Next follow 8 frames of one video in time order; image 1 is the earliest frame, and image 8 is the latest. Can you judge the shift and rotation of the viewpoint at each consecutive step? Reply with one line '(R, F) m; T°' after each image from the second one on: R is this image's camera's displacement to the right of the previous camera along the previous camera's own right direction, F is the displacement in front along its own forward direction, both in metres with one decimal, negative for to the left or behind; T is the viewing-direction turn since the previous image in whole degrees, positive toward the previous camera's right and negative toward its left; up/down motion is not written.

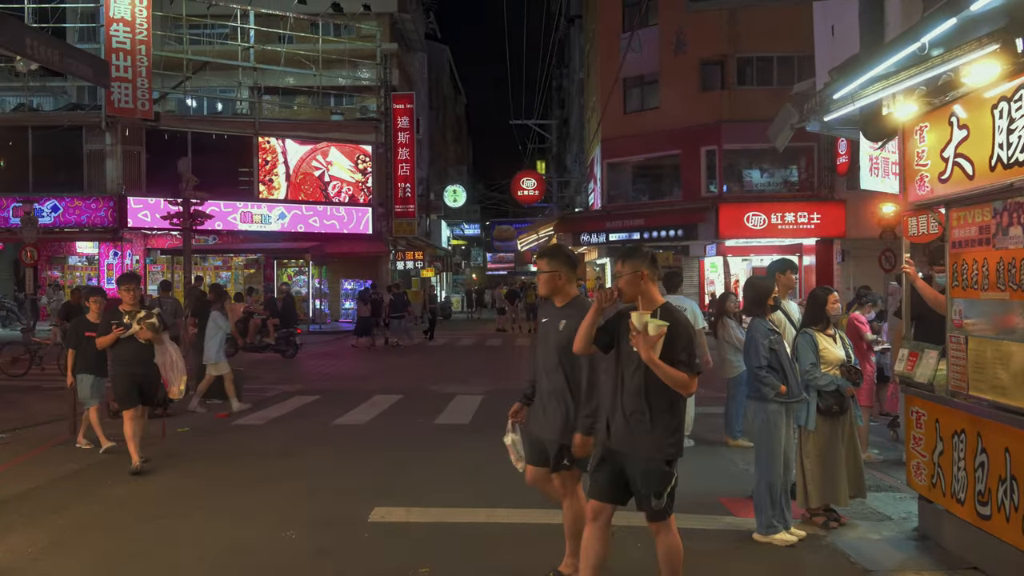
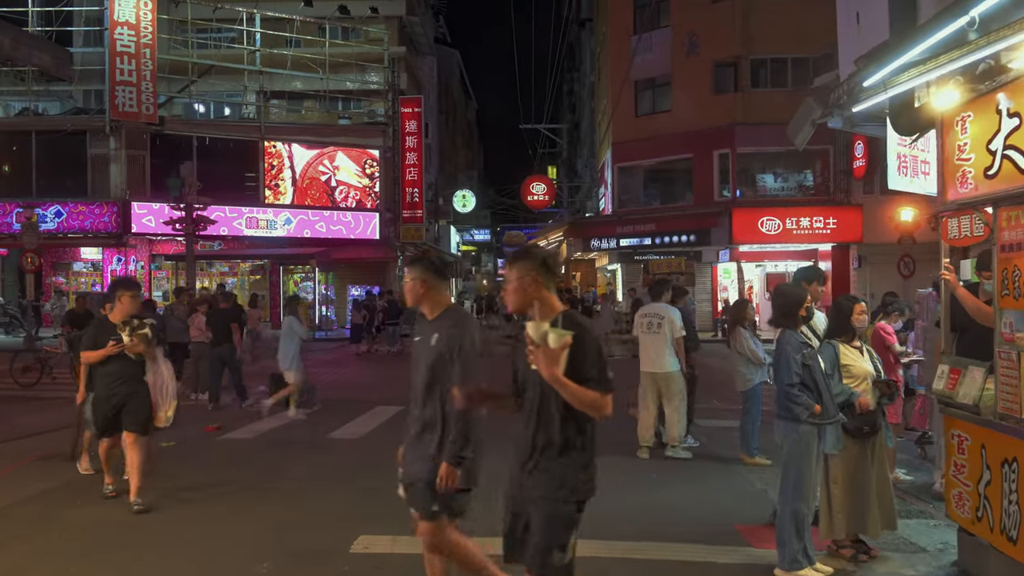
(+0.1, +0.5) m; -1°
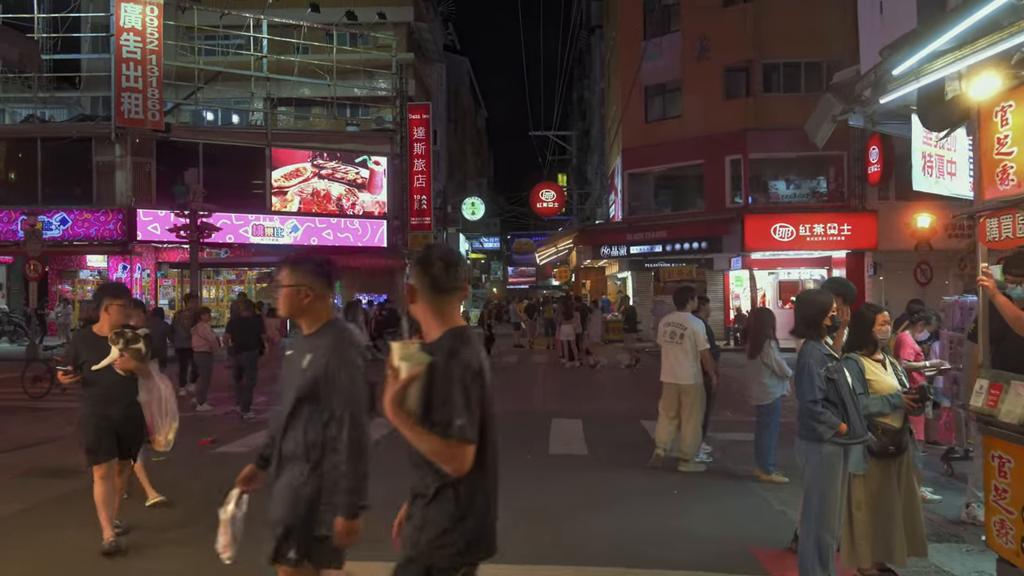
(+0.1, +0.4) m; -1°
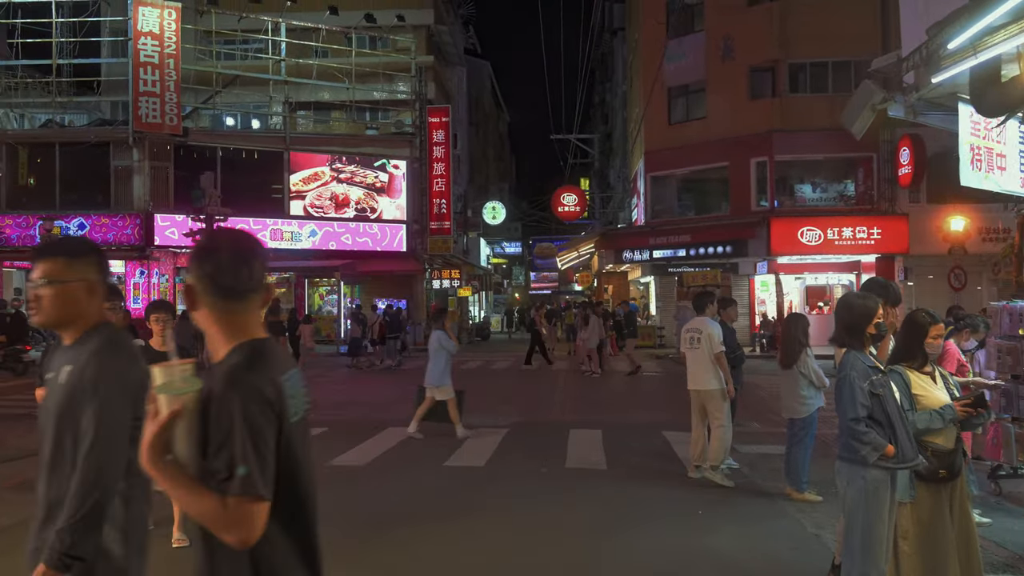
(+0.1, +0.5) m; -1°
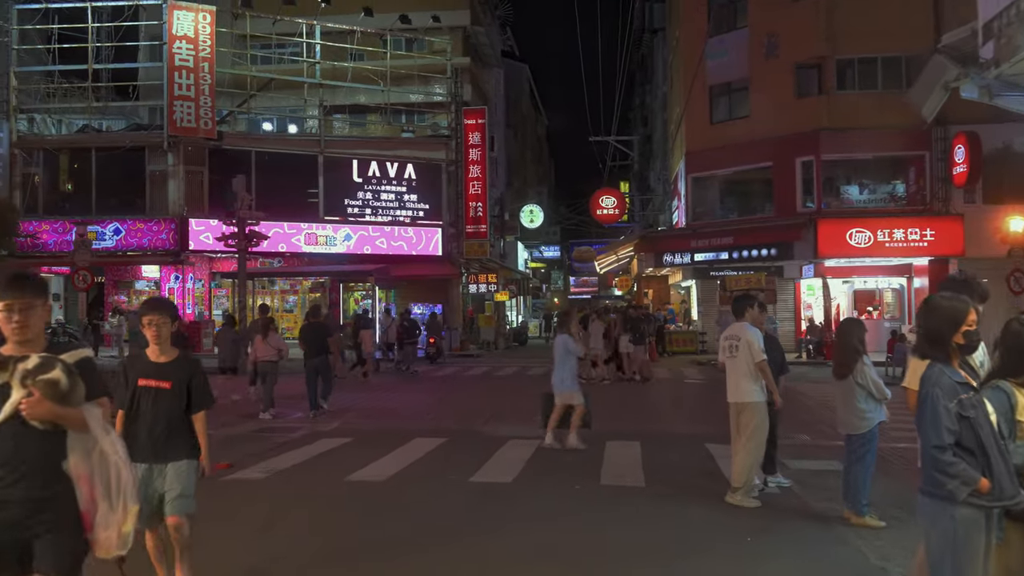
(+0.1, +0.6) m; -2°
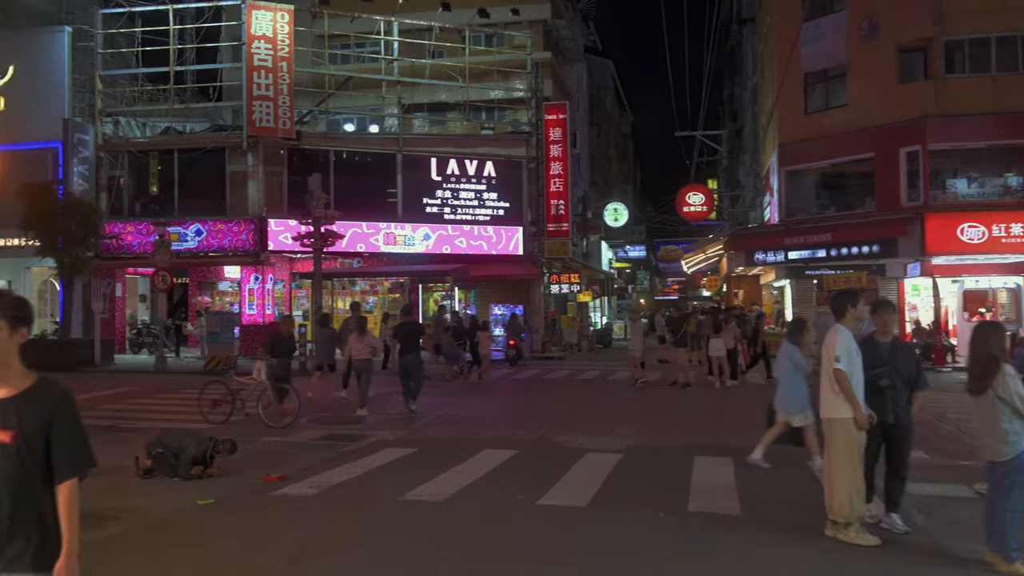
(+0.1, +0.9) m; -5°
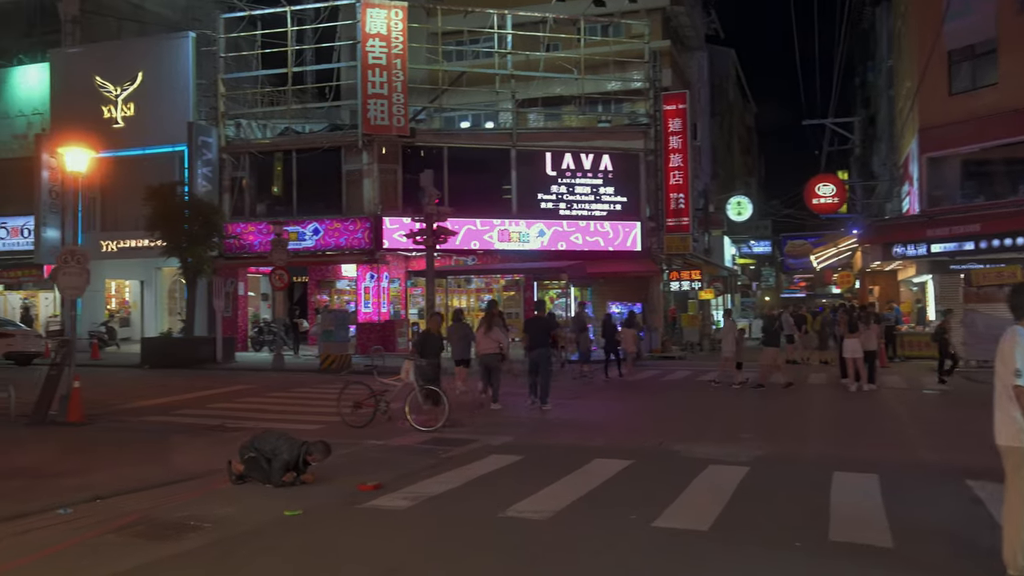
(+0.1, +0.7) m; -7°
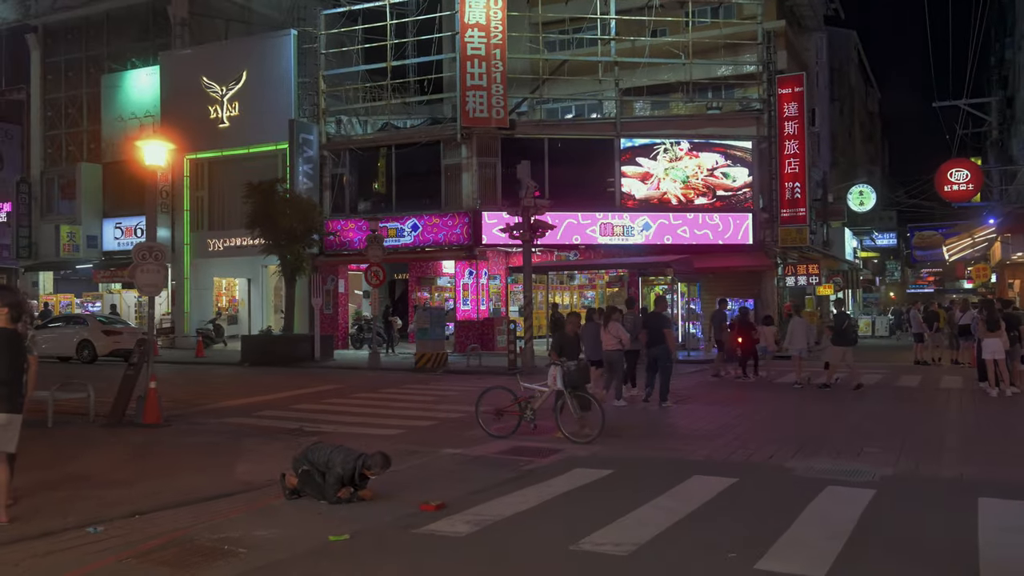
(+0.2, +0.9) m; -7°
